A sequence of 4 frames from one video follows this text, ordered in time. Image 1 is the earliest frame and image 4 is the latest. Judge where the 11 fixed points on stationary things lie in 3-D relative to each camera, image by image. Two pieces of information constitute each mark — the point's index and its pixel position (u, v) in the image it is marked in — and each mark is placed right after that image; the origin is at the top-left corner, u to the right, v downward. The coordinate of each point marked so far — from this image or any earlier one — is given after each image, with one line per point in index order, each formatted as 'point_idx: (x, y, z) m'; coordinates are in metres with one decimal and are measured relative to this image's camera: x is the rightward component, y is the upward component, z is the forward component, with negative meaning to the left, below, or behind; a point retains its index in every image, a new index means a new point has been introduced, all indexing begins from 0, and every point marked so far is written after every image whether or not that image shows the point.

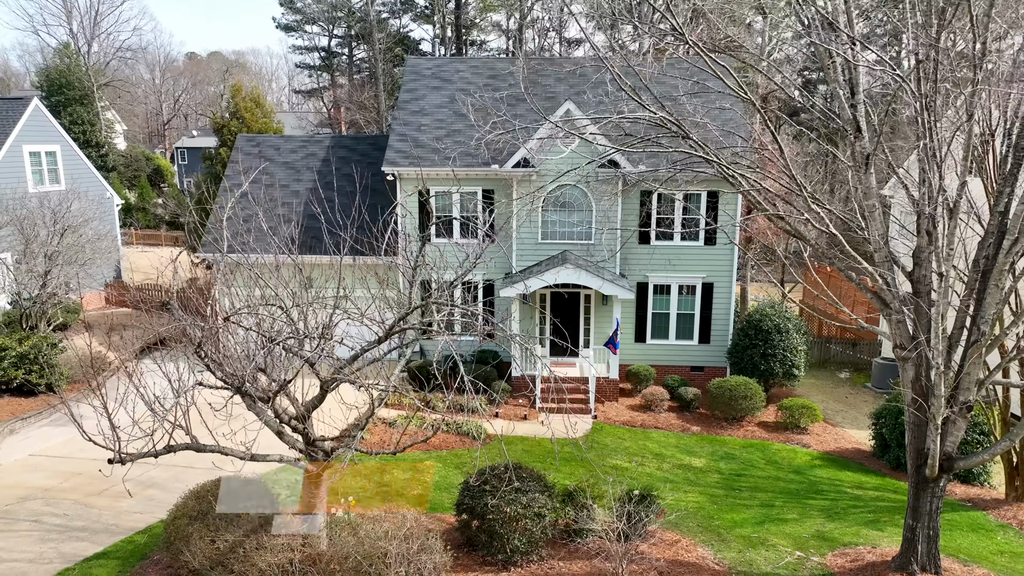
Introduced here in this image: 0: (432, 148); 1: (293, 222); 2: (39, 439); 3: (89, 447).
0: (-2.0, +3.4, +16.2) m
1: (-5.7, +1.6, +17.1) m
2: (-8.5, -2.7, +11.8) m
3: (-7.4, -2.8, +11.5) m
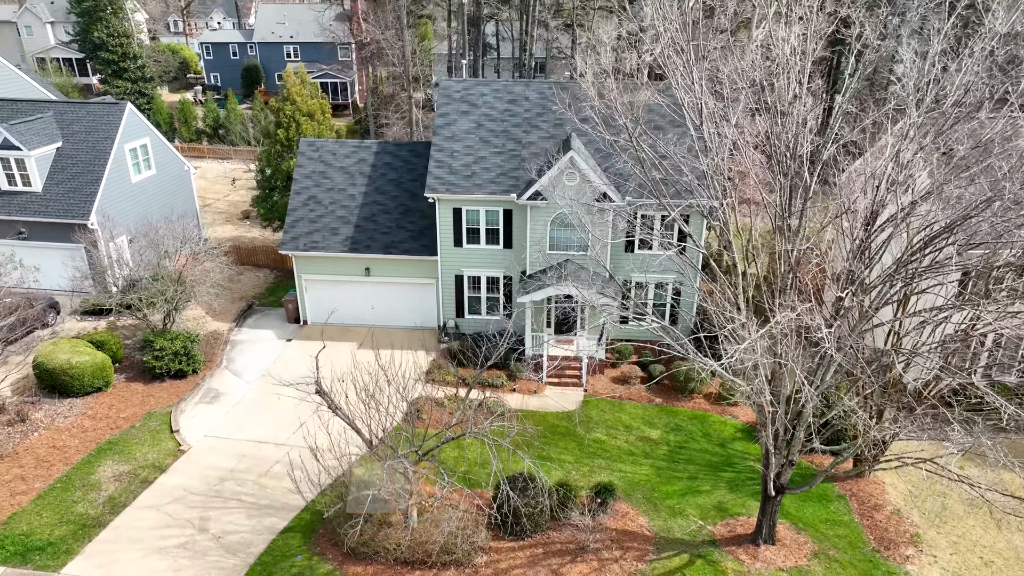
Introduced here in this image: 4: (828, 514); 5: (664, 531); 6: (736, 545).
0: (-1.5, +3.4, +20.0) m
1: (-5.2, +2.1, +21.4) m
2: (-8.2, -3.4, +17.3) m
3: (-7.0, -3.6, +17.1) m
4: (+7.1, -5.1, +14.9) m
5: (+3.2, -5.2, +14.1) m
6: (+4.6, -5.3, +13.7) m
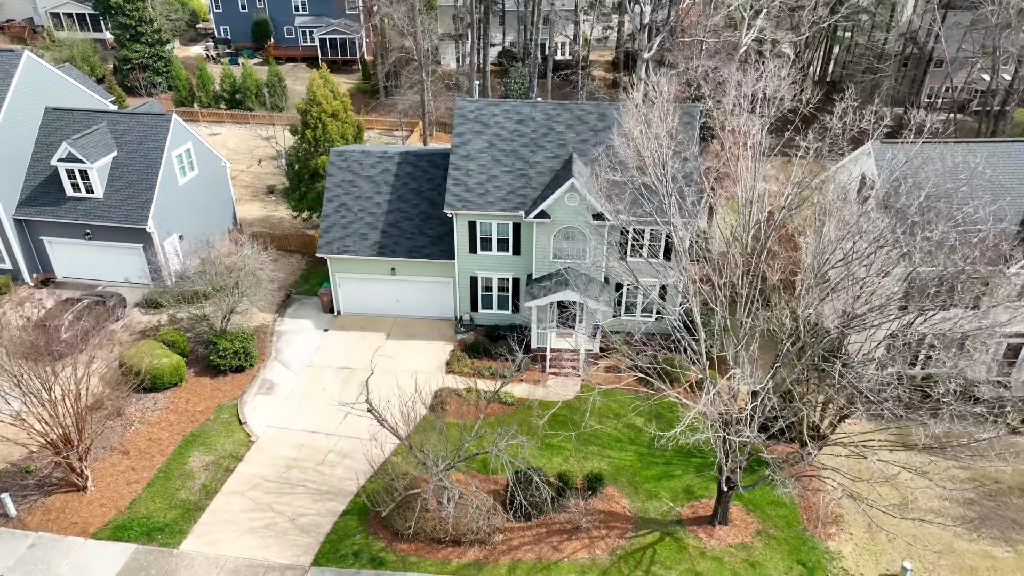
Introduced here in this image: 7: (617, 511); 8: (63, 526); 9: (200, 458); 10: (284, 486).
0: (-1.2, +3.3, +22.6) m
1: (-4.9, +2.1, +24.1) m
2: (-7.9, -3.8, +20.8) m
3: (-6.7, -4.0, +20.6) m
4: (+7.4, -5.9, +18.5) m
5: (+3.5, -6.0, +17.8) m
6: (+4.9, -6.2, +17.4) m
7: (+2.8, -6.0, +17.7) m
8: (-11.0, -5.8, +16.2) m
9: (-8.8, -4.8, +18.5) m
10: (-6.2, -5.4, +17.9) m
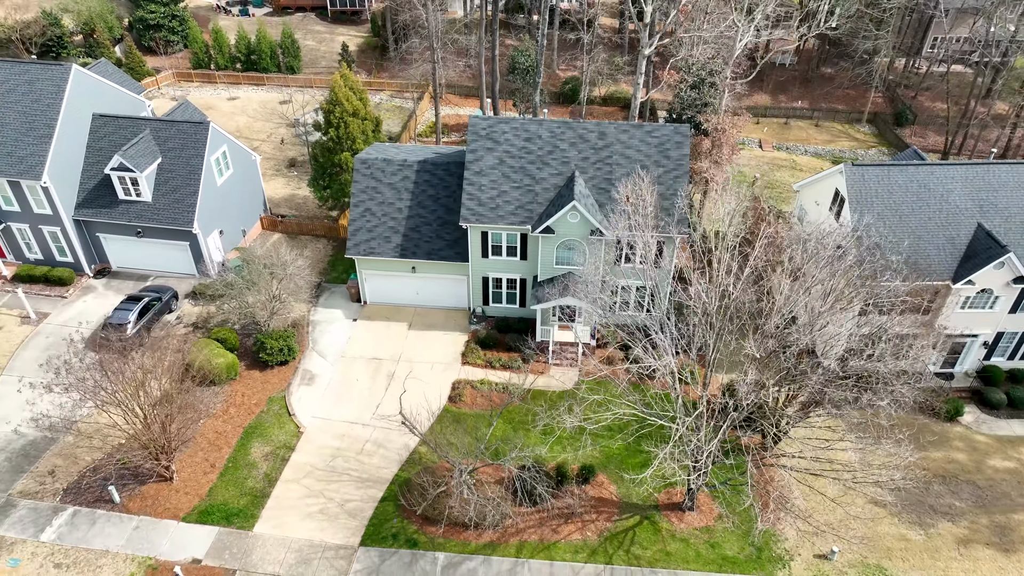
0: (-0.9, +3.1, +25.1) m
1: (-4.5, +2.2, +26.8) m
2: (-7.6, -4.1, +24.4) m
3: (-6.5, -4.4, +24.2) m
4: (+7.6, -6.6, +22.3) m
5: (+3.7, -6.9, +21.6) m
6: (+5.1, -7.1, +21.3) m
7: (+3.0, -6.8, +21.6) m
8: (-10.8, -6.8, +20.1) m
9: (-8.5, -5.4, +22.3) m
10: (-6.0, -6.1, +21.8) m
